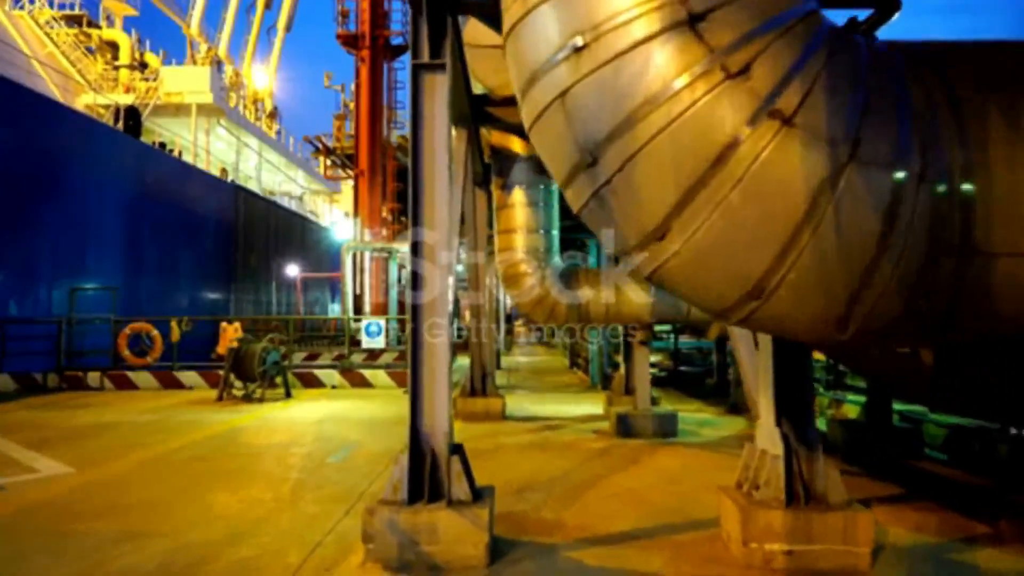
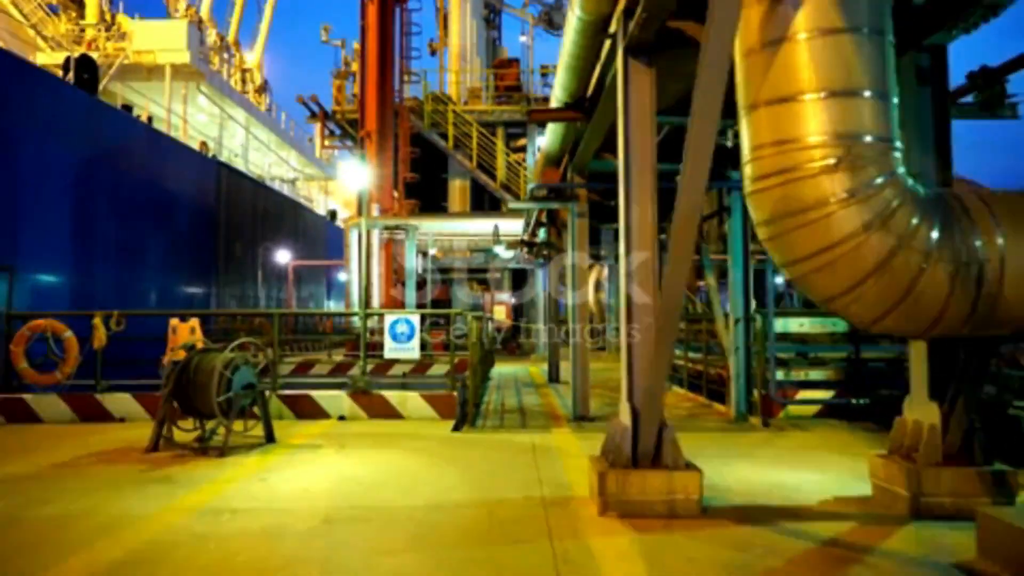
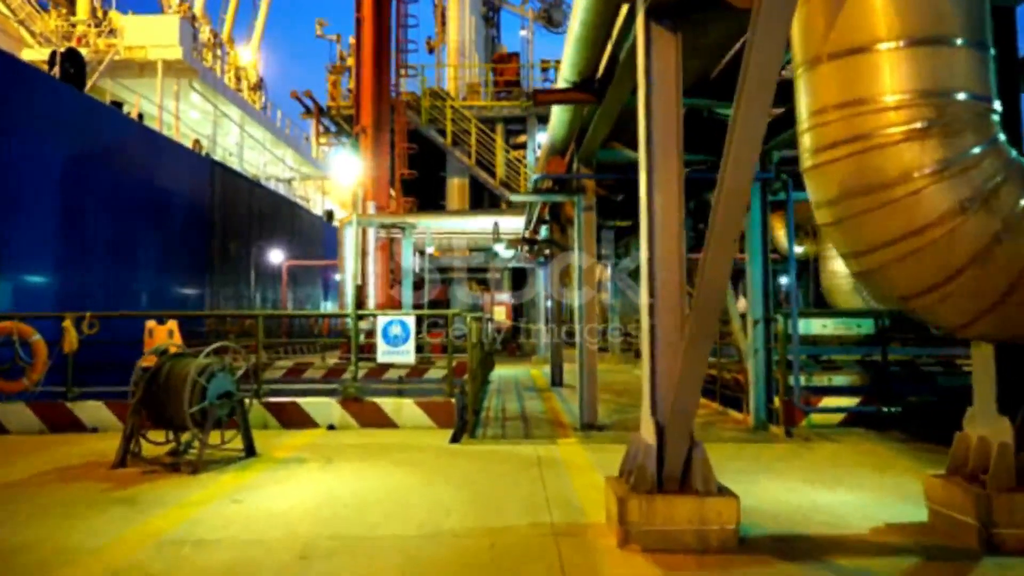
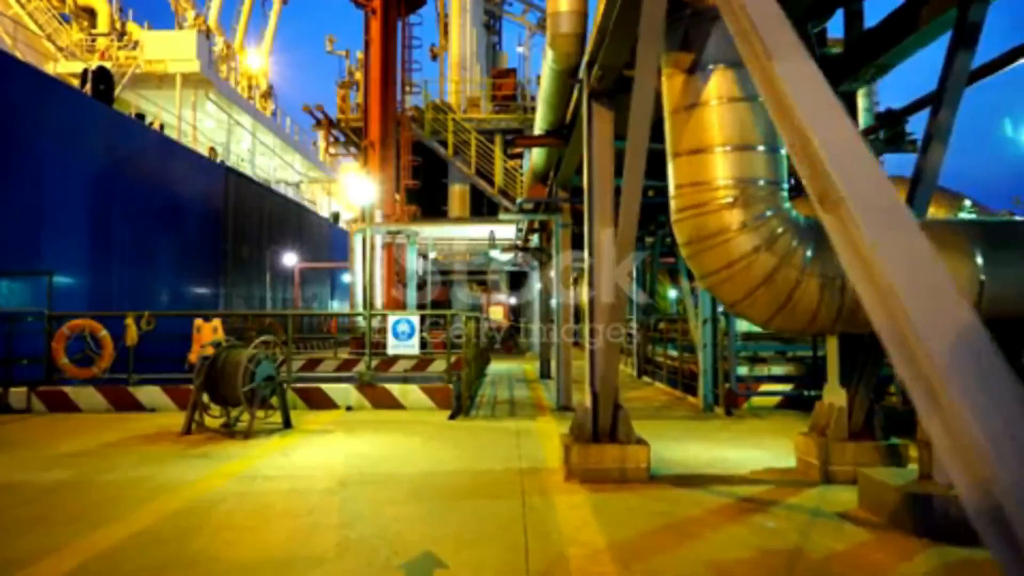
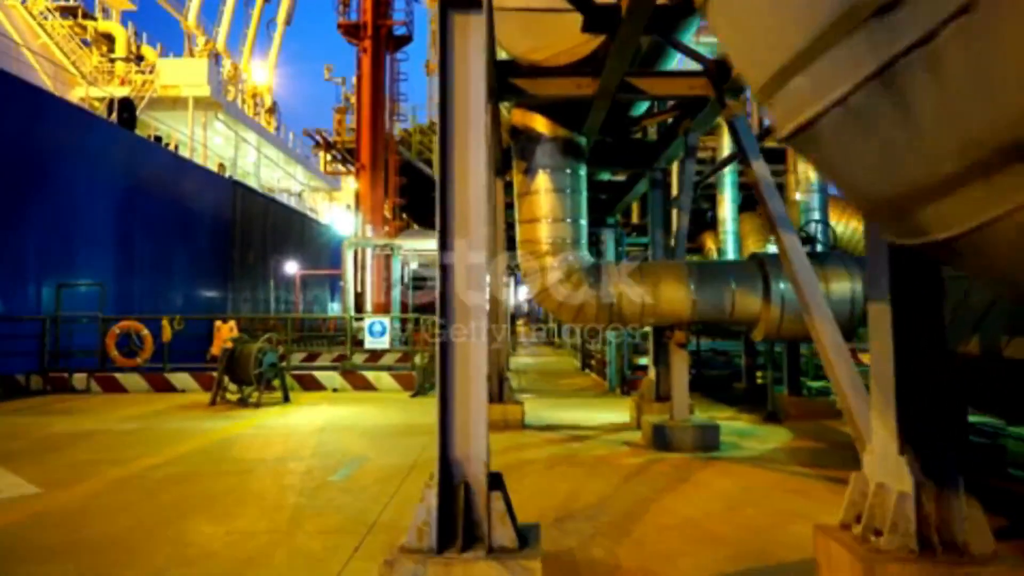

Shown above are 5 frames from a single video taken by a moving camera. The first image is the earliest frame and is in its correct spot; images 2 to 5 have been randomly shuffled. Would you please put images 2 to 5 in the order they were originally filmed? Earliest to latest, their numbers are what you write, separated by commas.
5, 4, 2, 3
